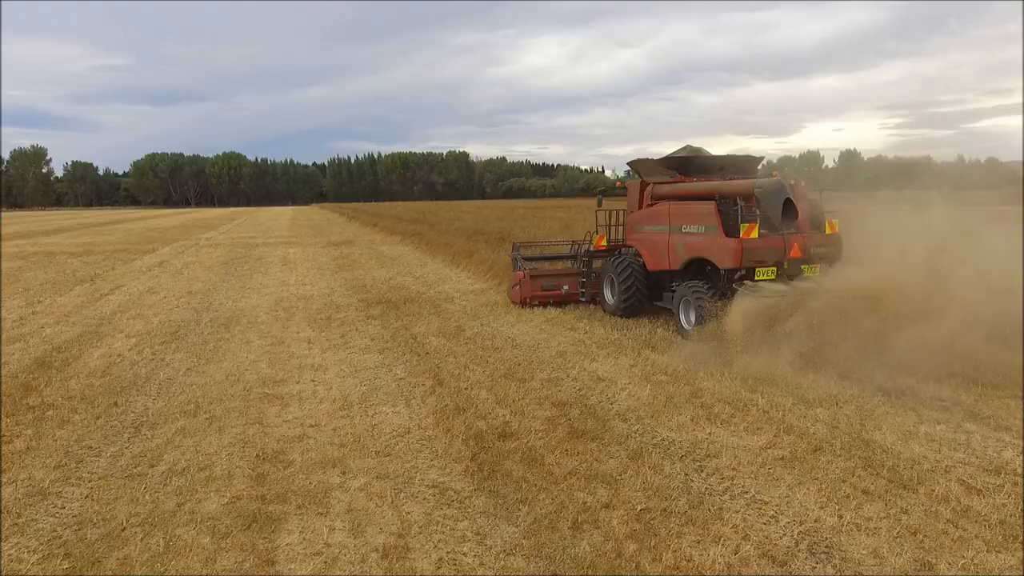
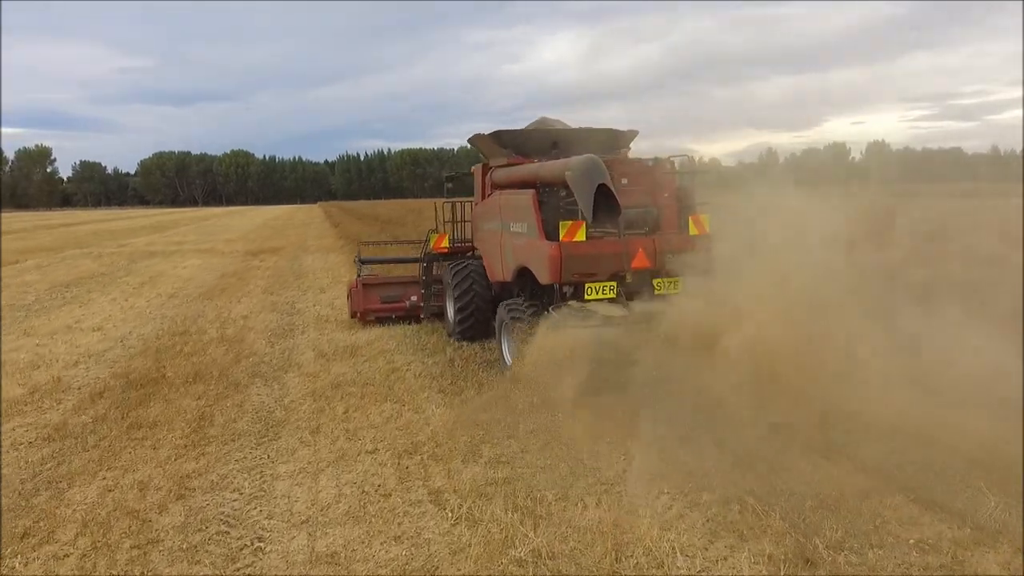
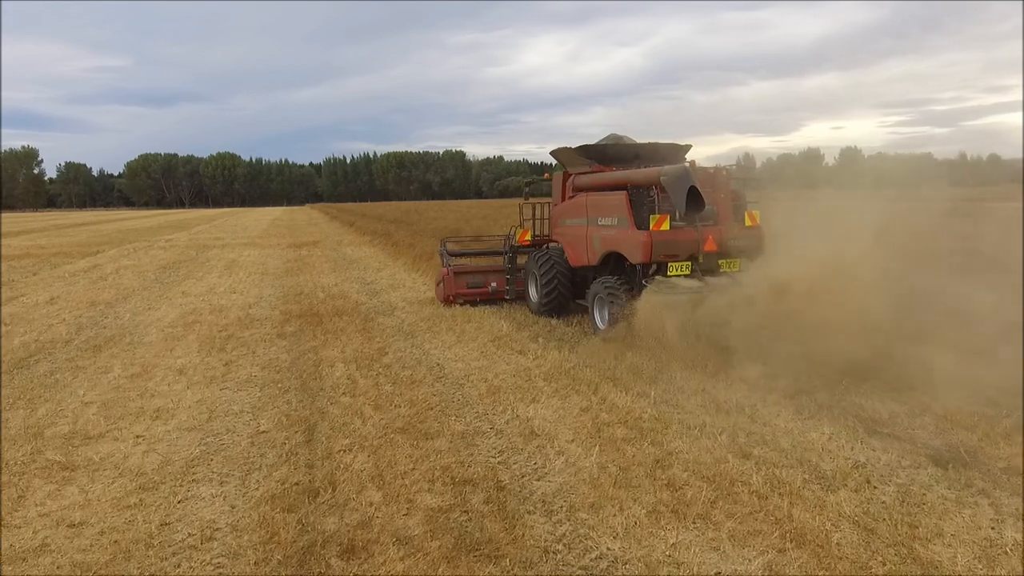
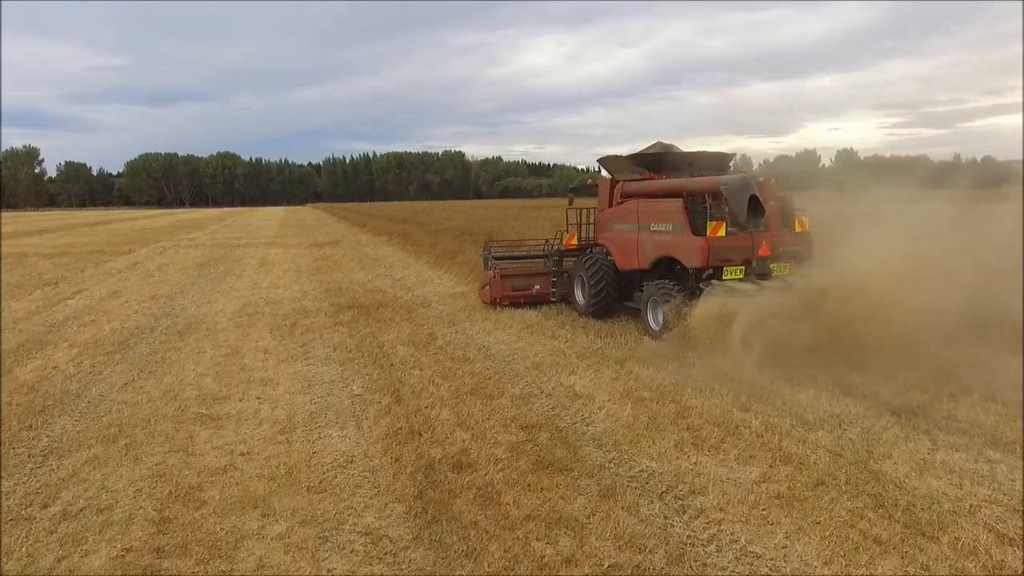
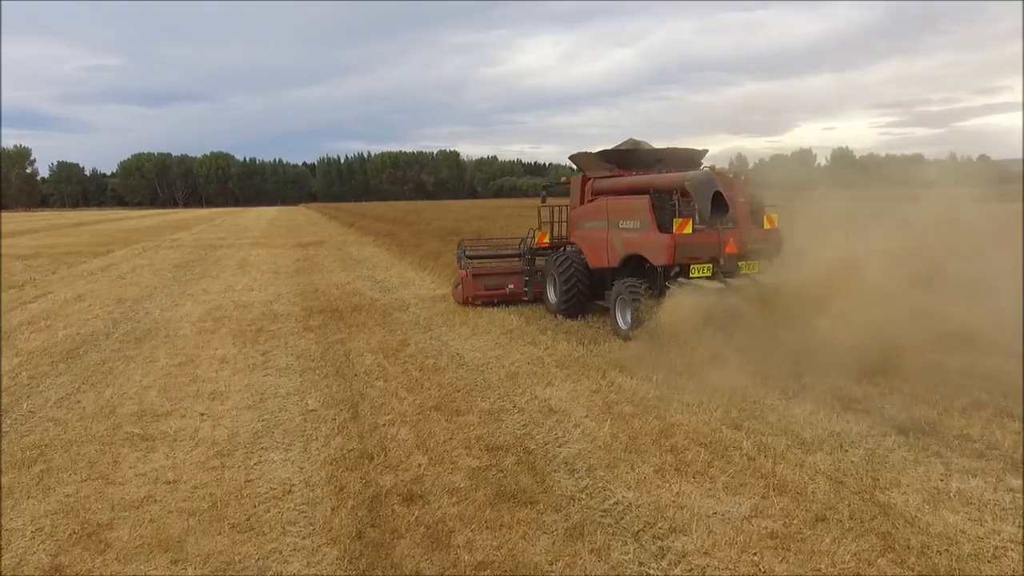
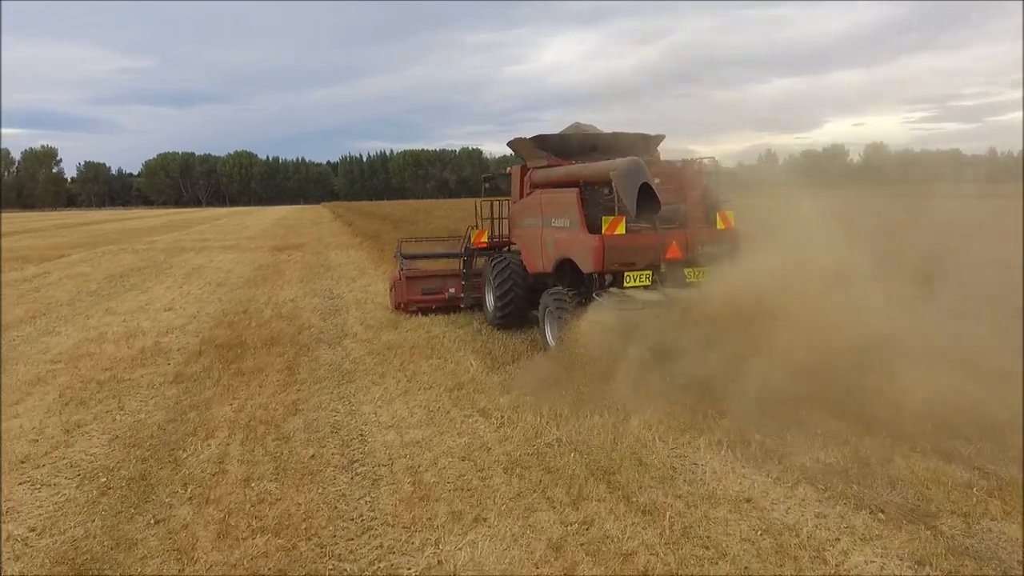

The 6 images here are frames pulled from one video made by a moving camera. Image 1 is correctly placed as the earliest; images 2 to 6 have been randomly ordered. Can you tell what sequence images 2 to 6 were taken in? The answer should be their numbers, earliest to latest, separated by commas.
4, 5, 3, 6, 2
